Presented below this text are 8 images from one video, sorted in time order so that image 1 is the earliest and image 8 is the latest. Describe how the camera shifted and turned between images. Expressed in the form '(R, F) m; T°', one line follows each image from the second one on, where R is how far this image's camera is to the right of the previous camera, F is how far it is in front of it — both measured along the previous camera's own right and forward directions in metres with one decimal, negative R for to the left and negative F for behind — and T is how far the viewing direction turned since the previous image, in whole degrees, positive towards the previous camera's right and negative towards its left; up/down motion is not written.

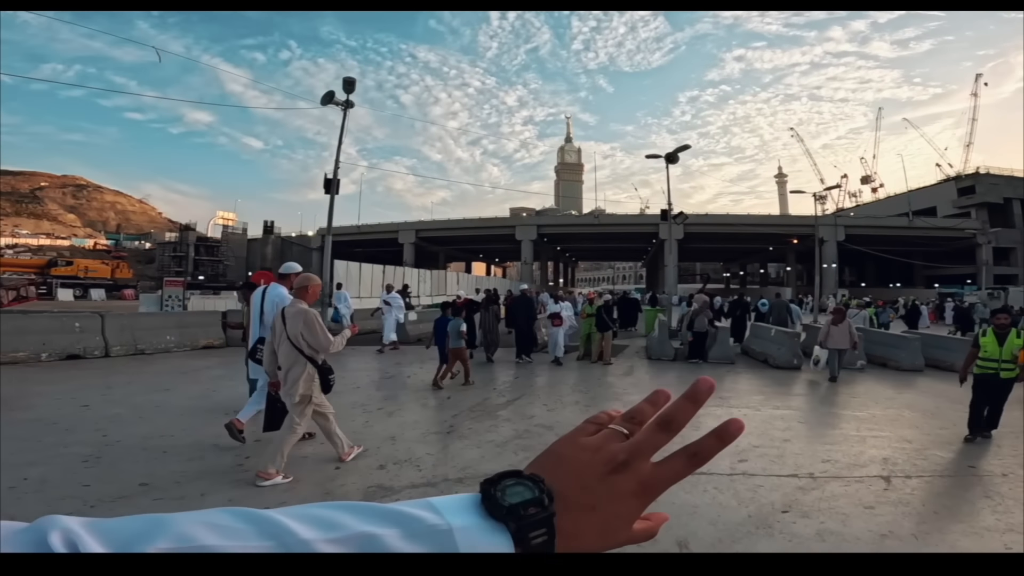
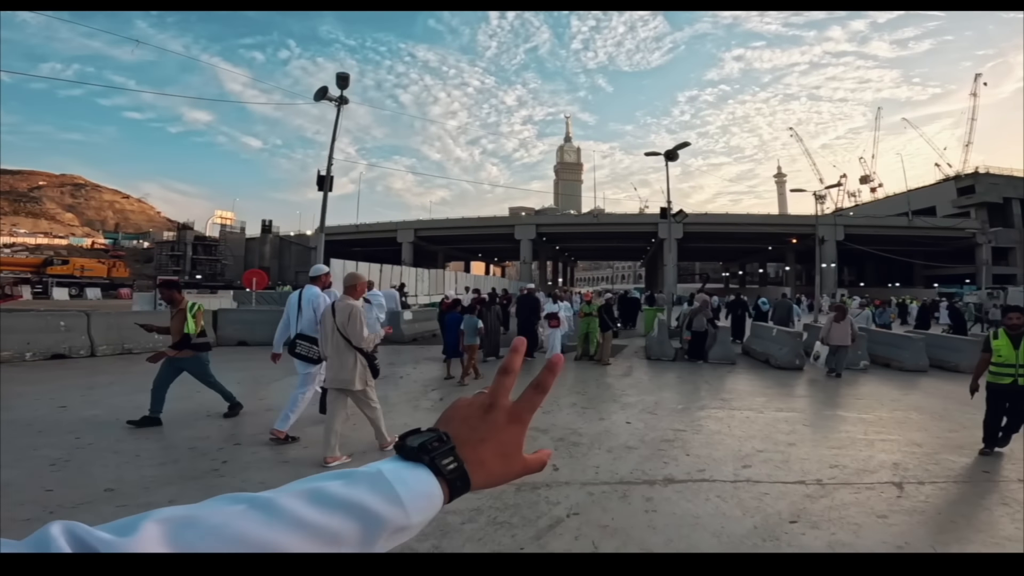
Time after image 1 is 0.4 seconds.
(+0.1, +0.3) m; 0°
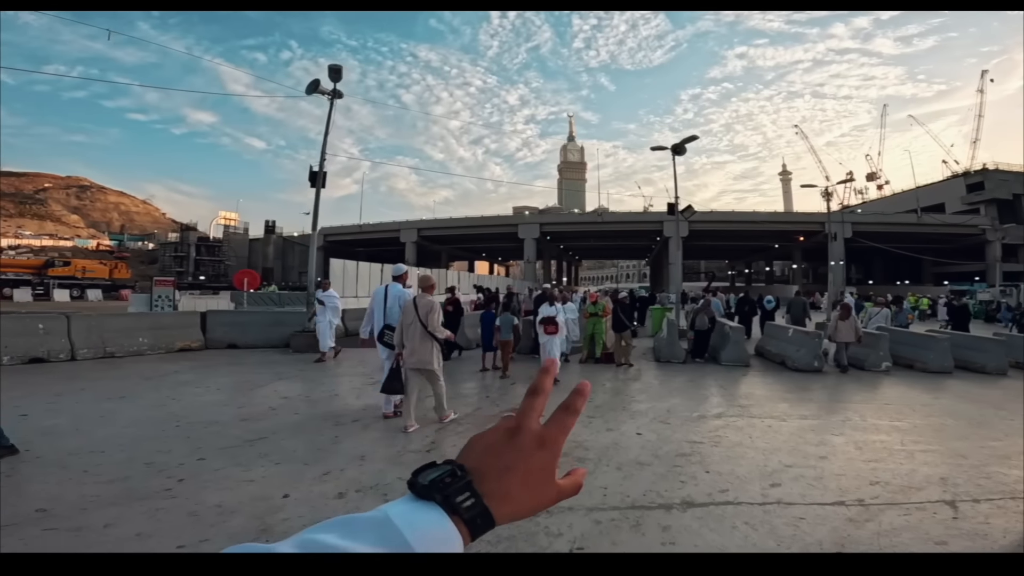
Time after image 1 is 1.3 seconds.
(+0.1, +0.6) m; 0°
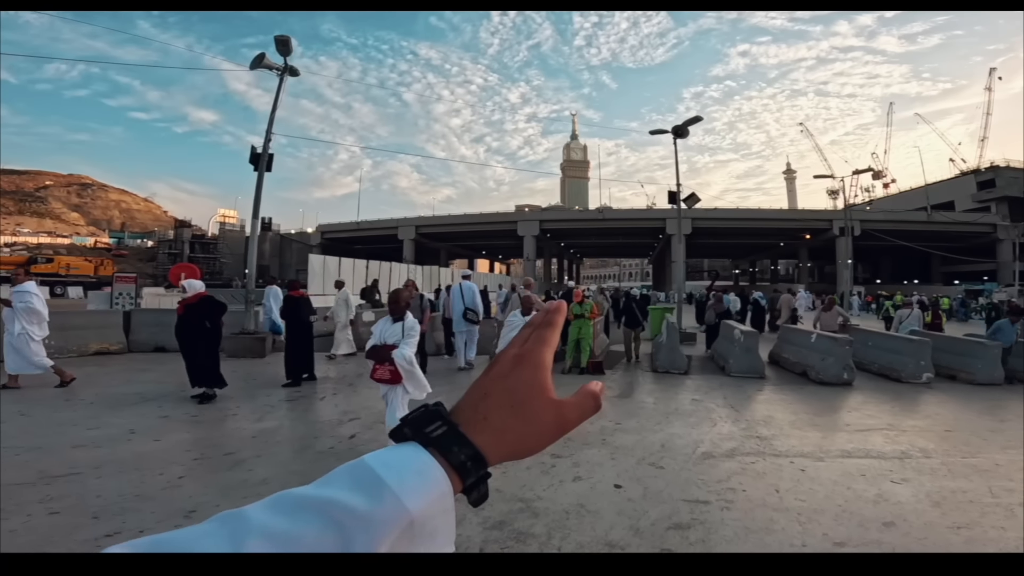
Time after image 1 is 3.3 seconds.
(+0.6, +1.7) m; 0°
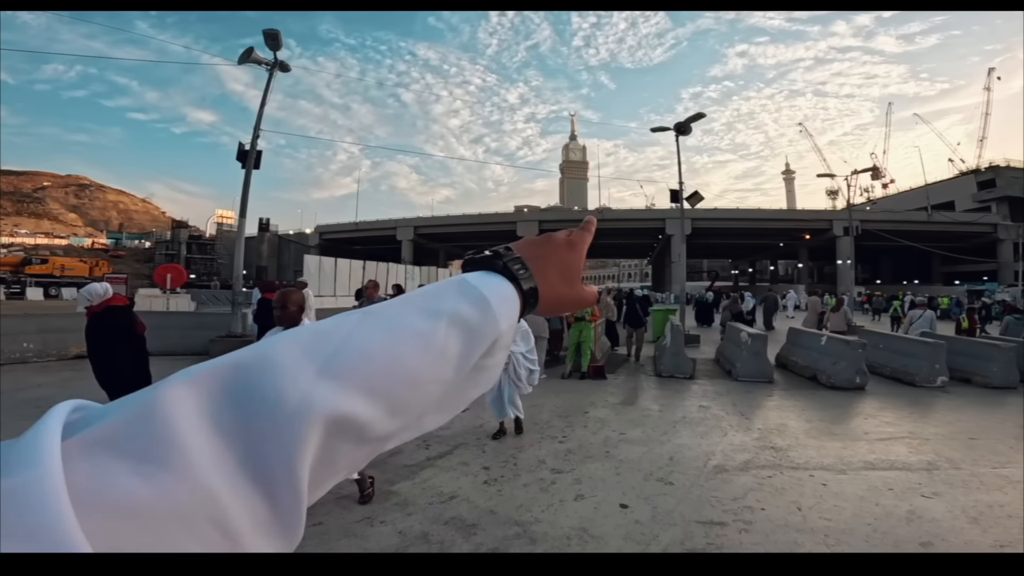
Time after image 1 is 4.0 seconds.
(0.0, +0.4) m; 0°
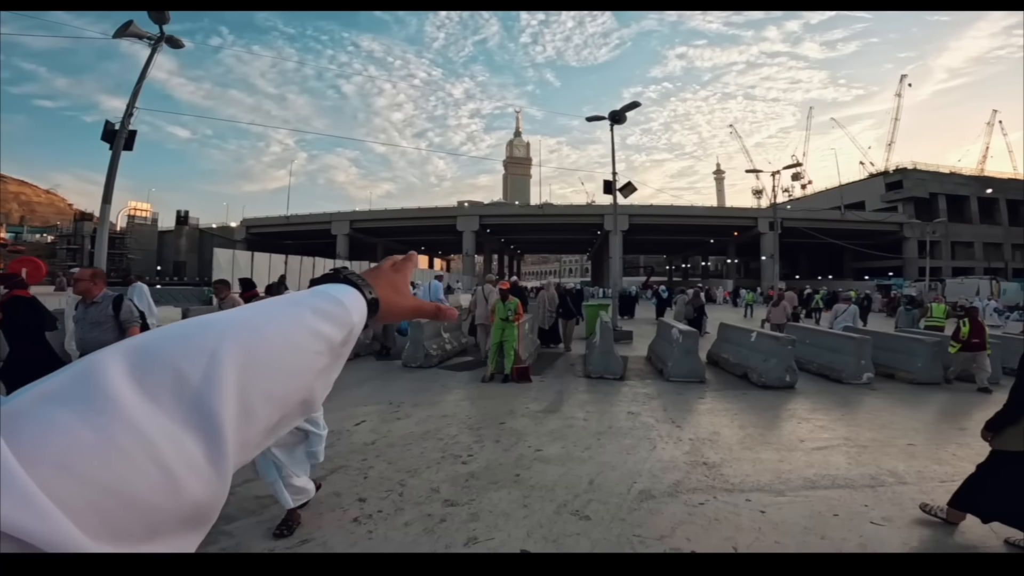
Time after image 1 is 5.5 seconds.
(+0.4, +0.8) m; +6°
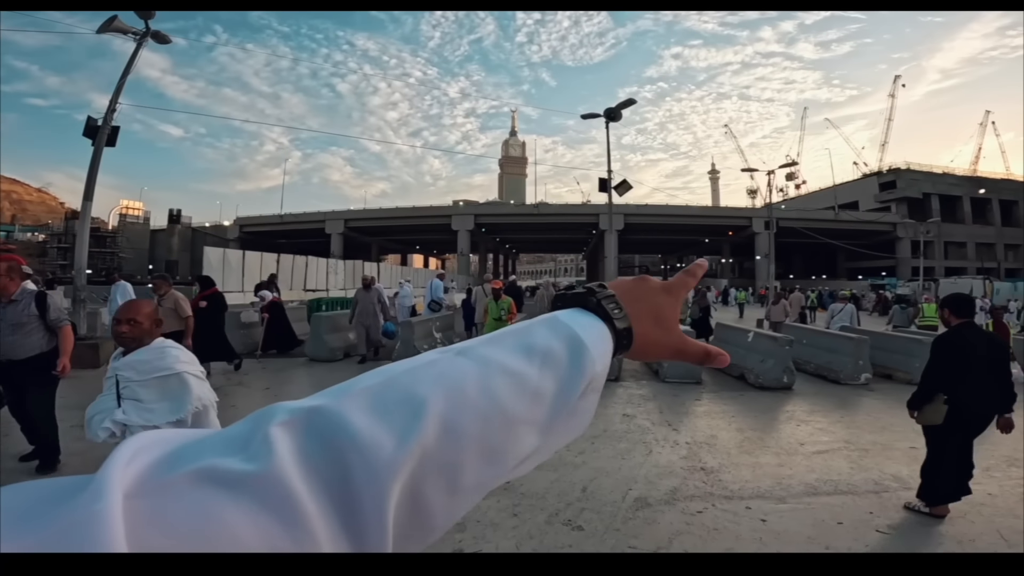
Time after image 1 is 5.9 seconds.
(0.0, +0.2) m; +1°
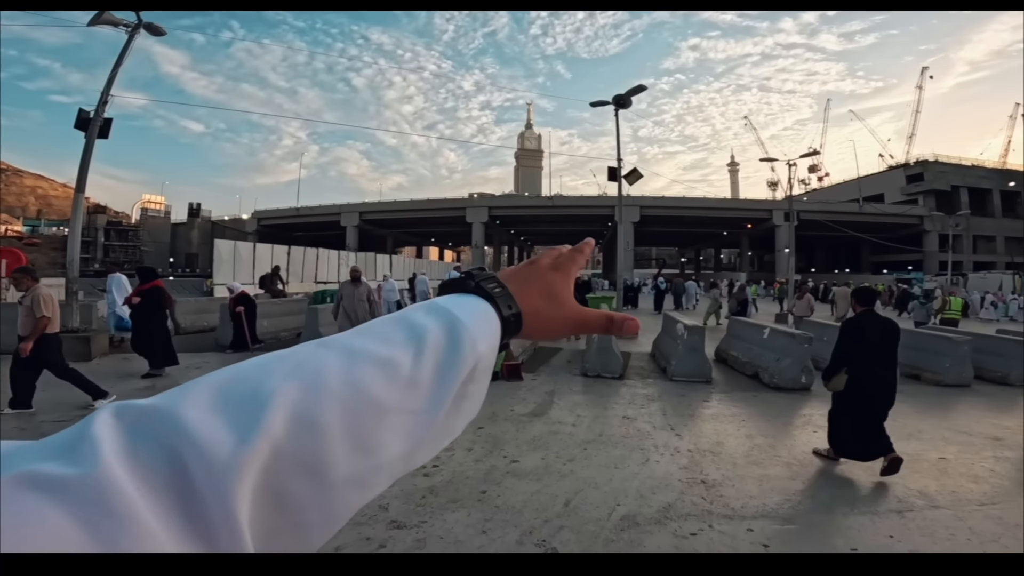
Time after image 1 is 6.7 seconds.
(+0.3, +0.5) m; -2°
